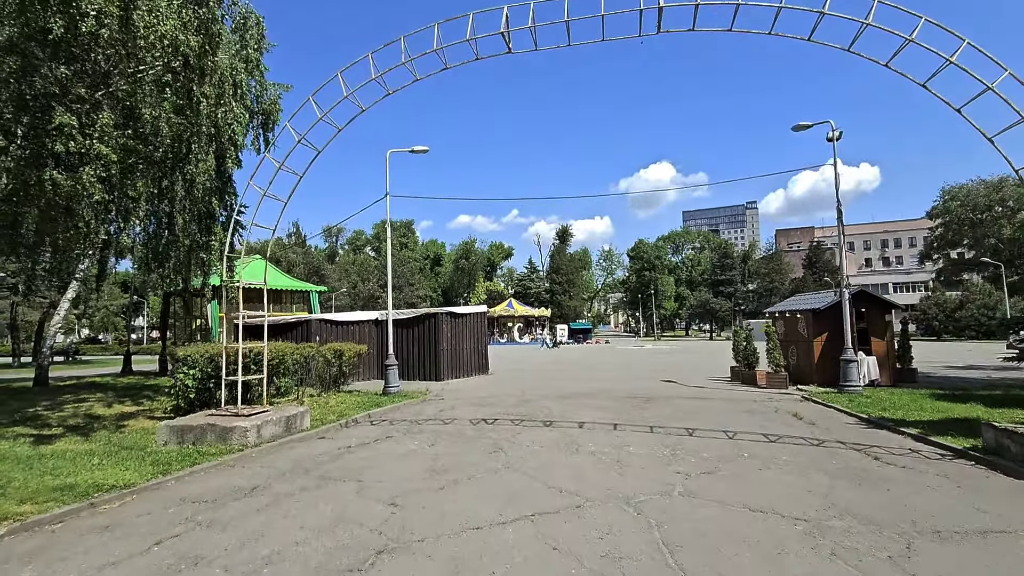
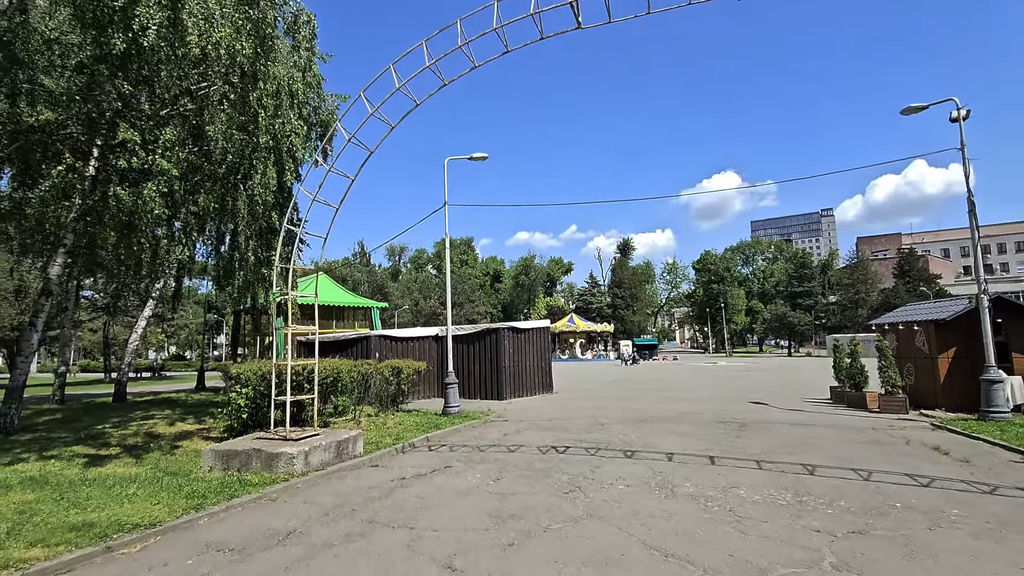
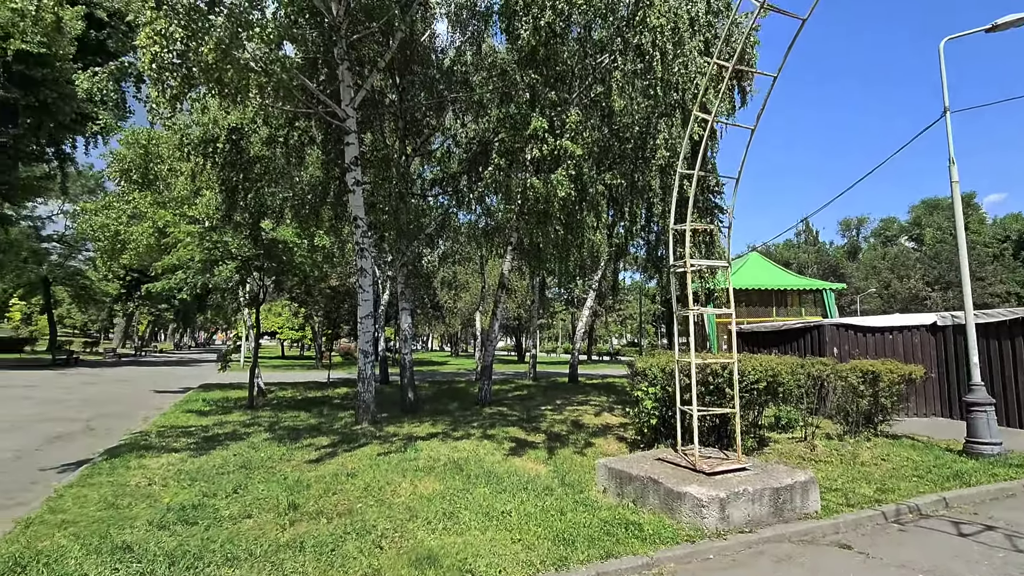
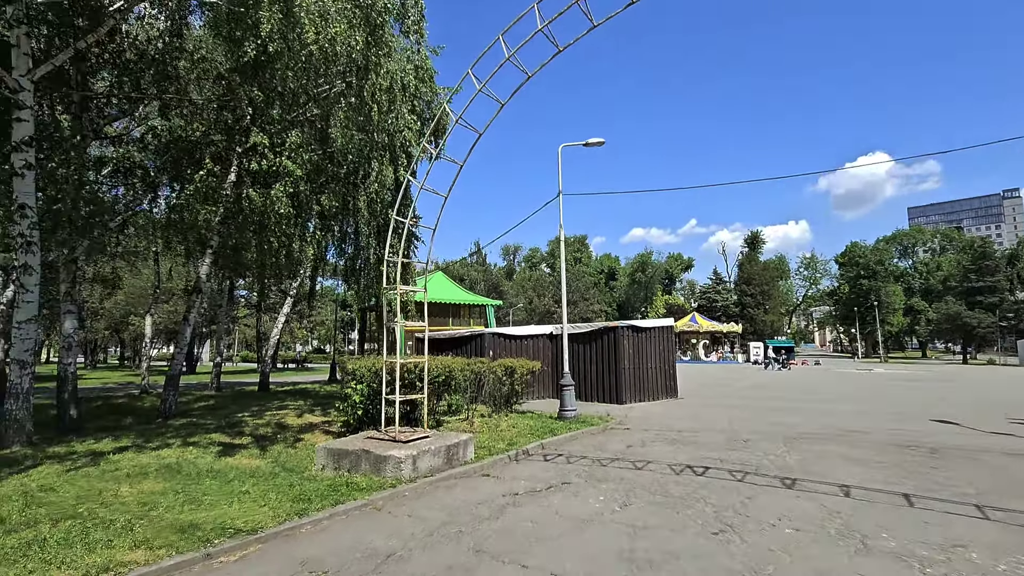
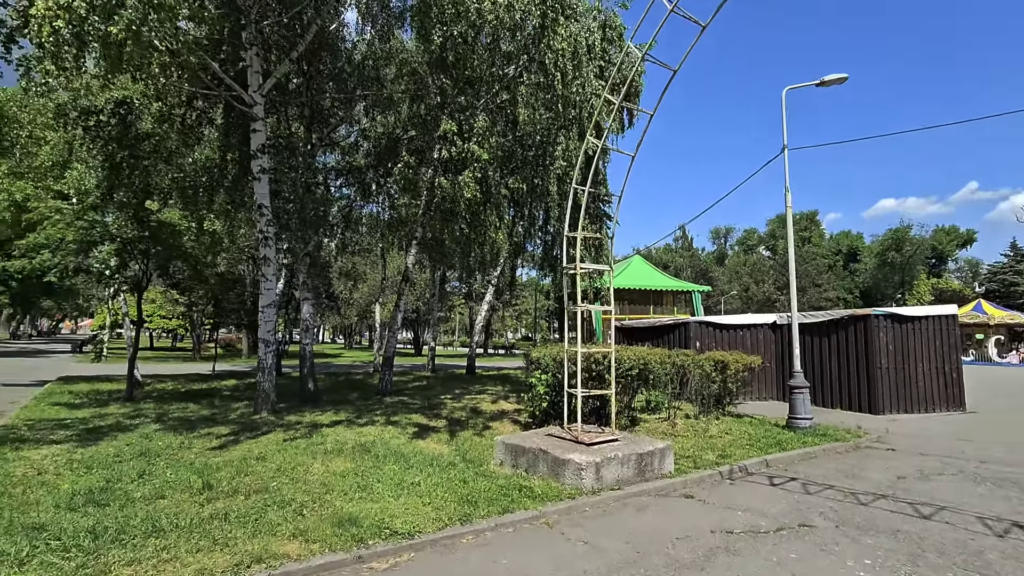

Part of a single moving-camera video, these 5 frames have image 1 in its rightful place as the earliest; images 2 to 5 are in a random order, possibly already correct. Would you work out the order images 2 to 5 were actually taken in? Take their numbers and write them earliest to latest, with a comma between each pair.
2, 4, 5, 3
